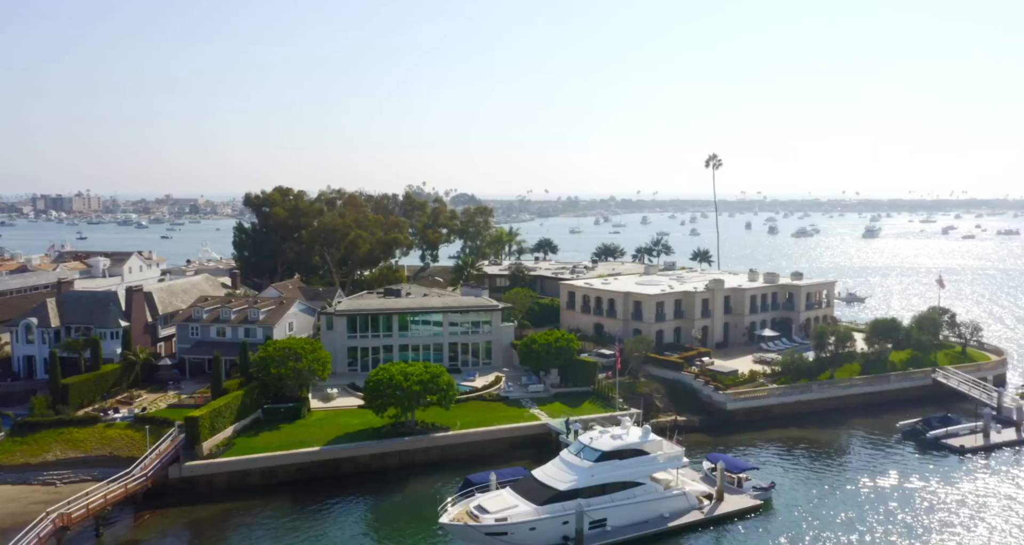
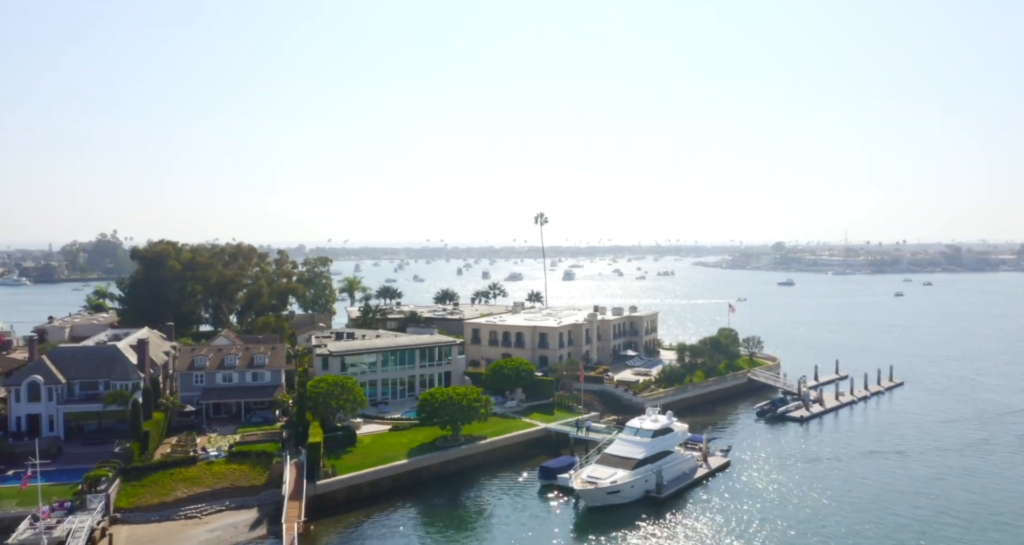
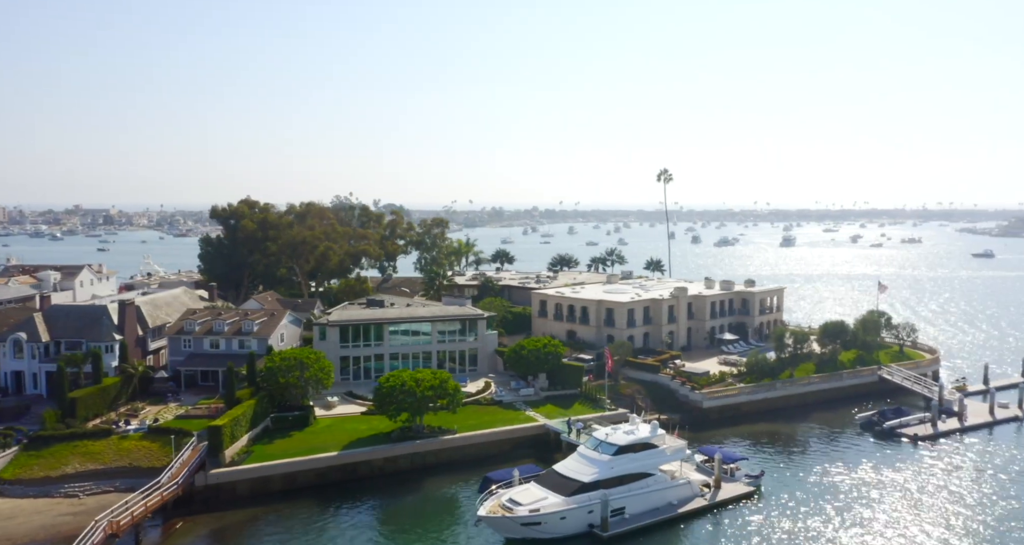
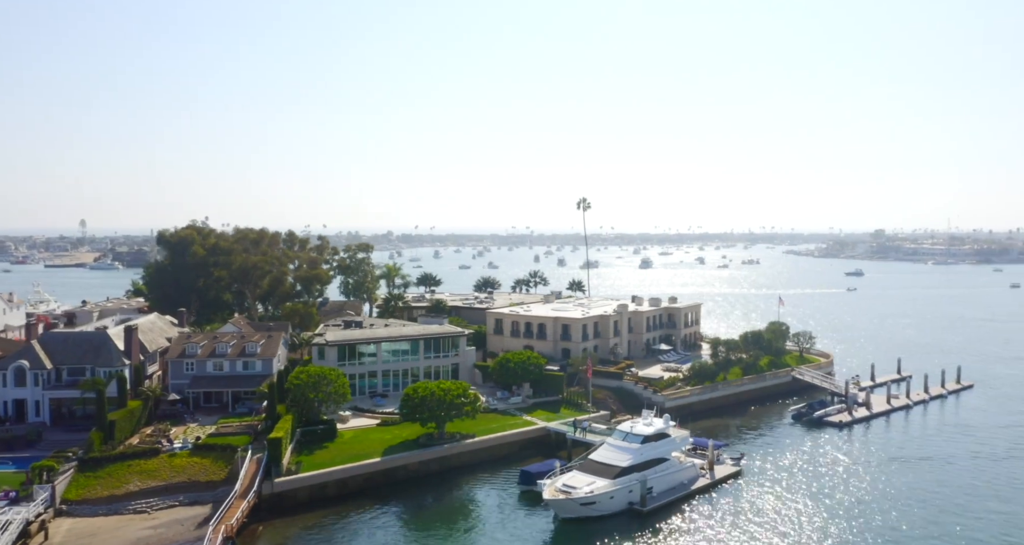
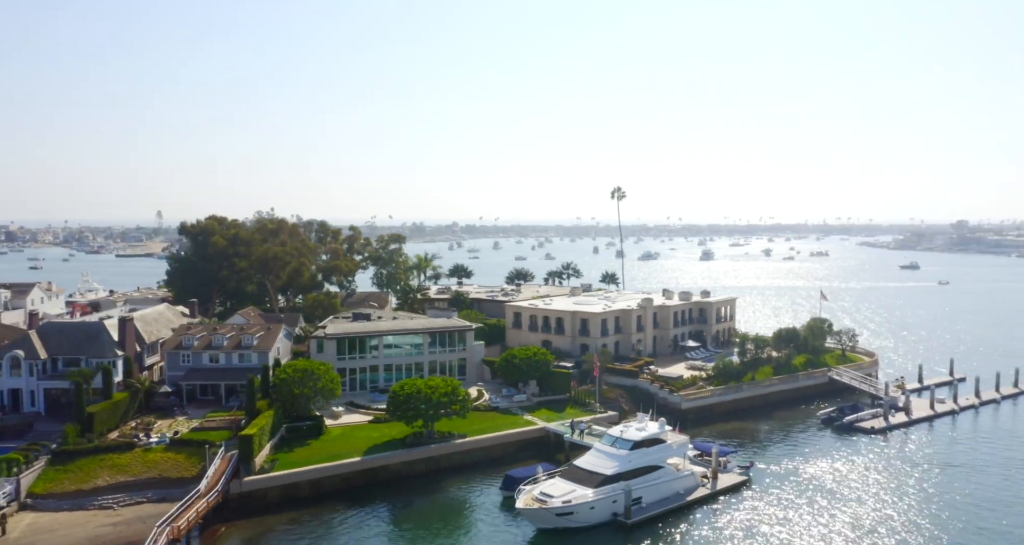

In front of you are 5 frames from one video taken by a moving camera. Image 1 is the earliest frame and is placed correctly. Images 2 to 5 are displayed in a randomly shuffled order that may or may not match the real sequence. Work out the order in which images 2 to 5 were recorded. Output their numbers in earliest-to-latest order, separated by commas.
3, 5, 4, 2
